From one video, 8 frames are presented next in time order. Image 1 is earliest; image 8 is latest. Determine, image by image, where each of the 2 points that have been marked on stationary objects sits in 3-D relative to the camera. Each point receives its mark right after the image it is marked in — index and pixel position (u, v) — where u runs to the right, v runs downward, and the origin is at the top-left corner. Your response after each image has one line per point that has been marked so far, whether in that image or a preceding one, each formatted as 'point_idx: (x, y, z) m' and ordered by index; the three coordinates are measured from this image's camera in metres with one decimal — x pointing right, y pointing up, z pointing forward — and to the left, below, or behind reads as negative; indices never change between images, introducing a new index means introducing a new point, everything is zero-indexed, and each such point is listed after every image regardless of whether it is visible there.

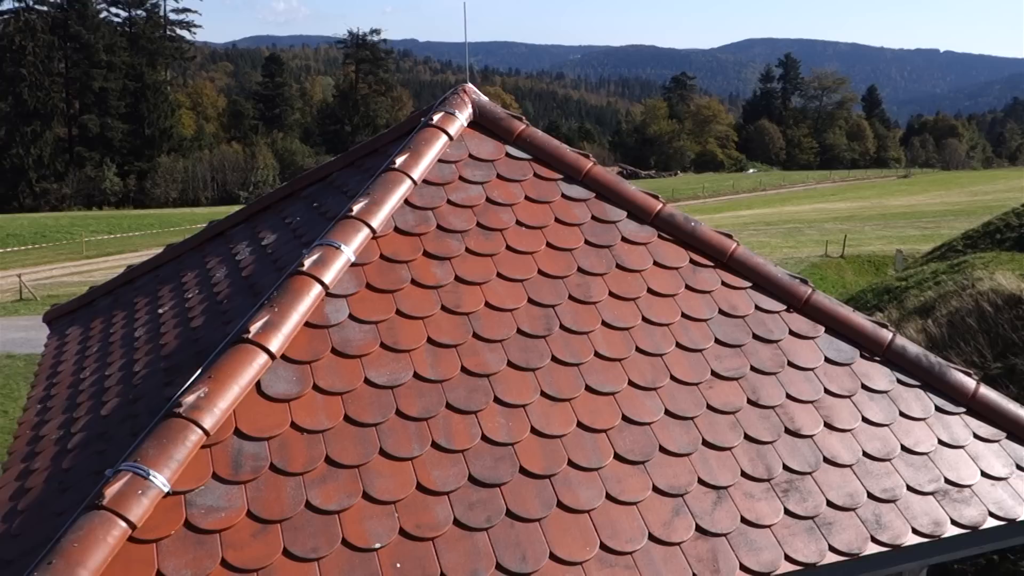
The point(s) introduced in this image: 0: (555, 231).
0: (+0.2, +0.2, +2.7) m
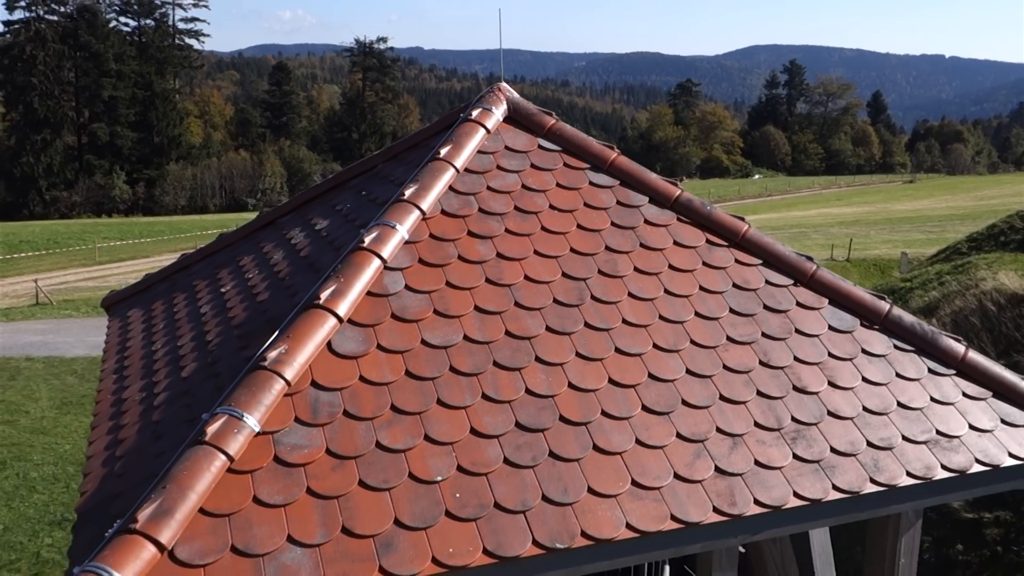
0: (+0.3, +0.3, +3.0) m
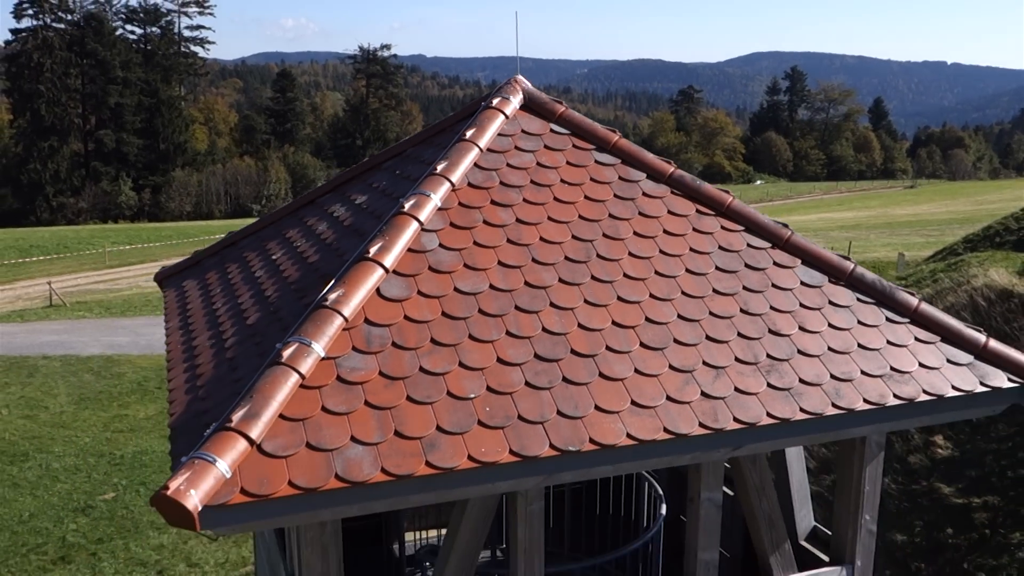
0: (+0.3, +0.4, +3.4) m
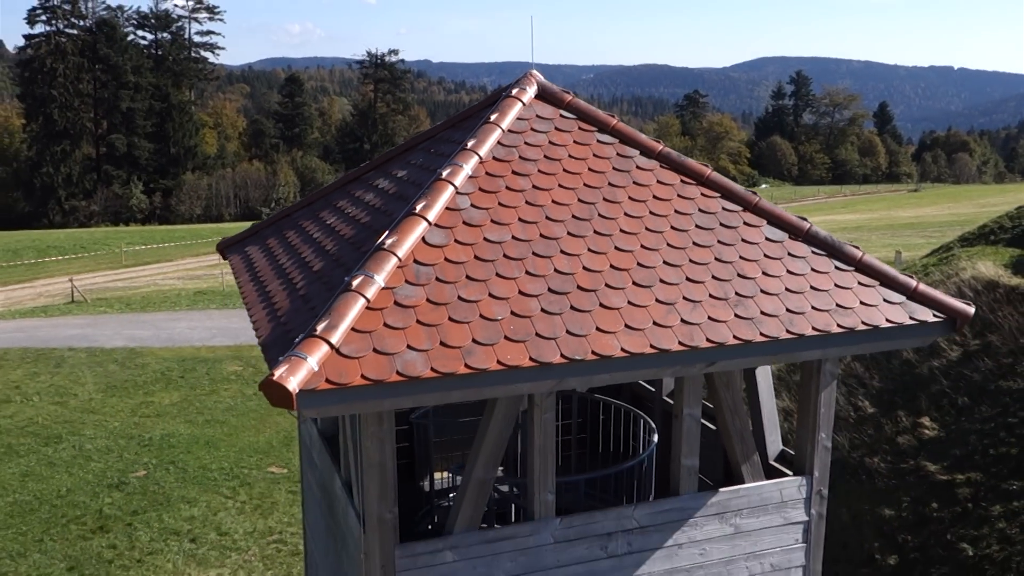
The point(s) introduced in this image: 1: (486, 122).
0: (+0.4, +0.7, +4.1) m
1: (-0.1, +0.9, +4.1) m
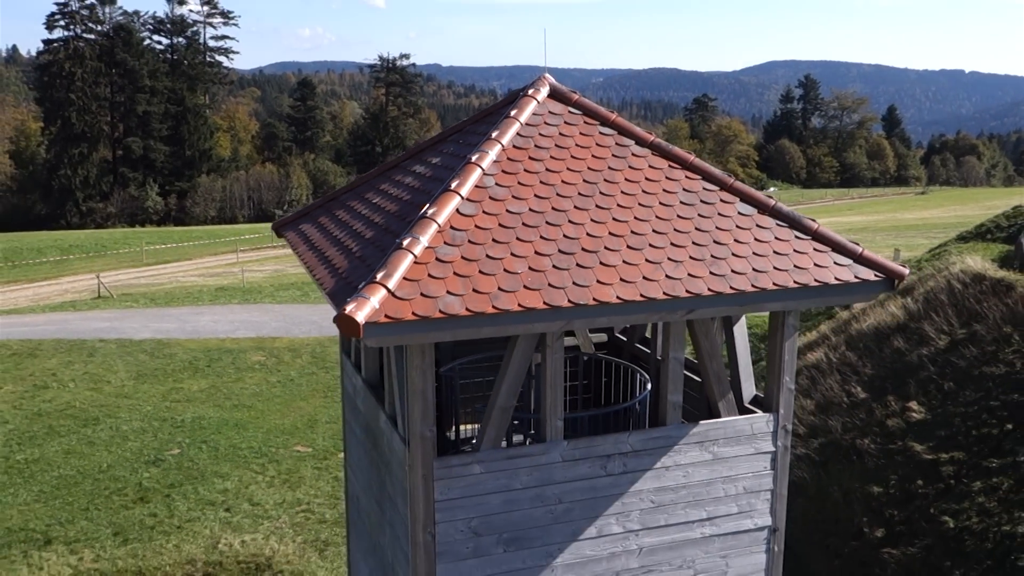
0: (+0.5, +0.9, +4.9) m
1: (0.0, +1.1, +5.0) m
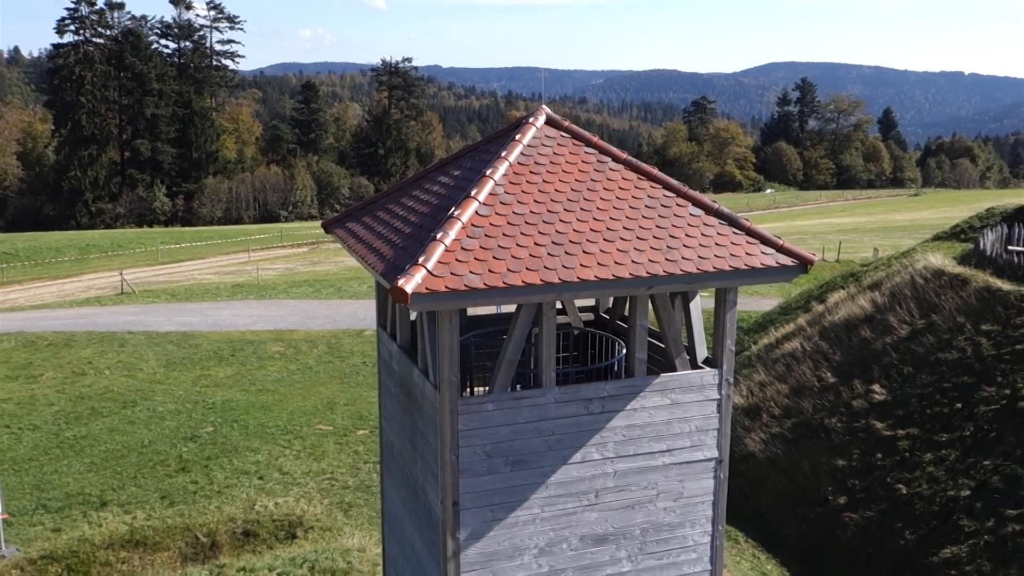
0: (+0.6, +1.0, +6.3) m
1: (0.0, +1.2, +6.4) m
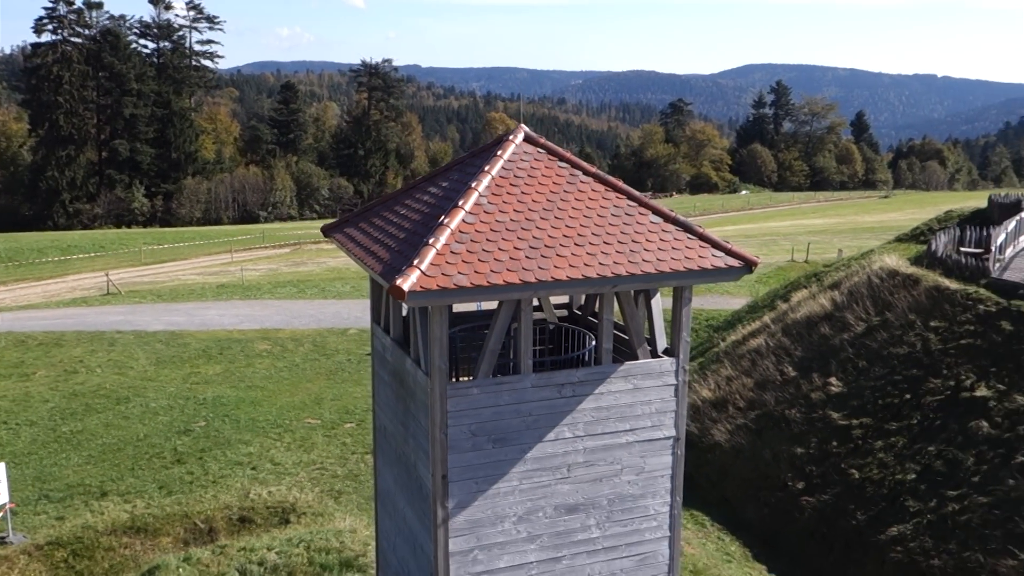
0: (+0.4, +1.0, +7.1) m
1: (-0.2, +1.2, +7.2) m
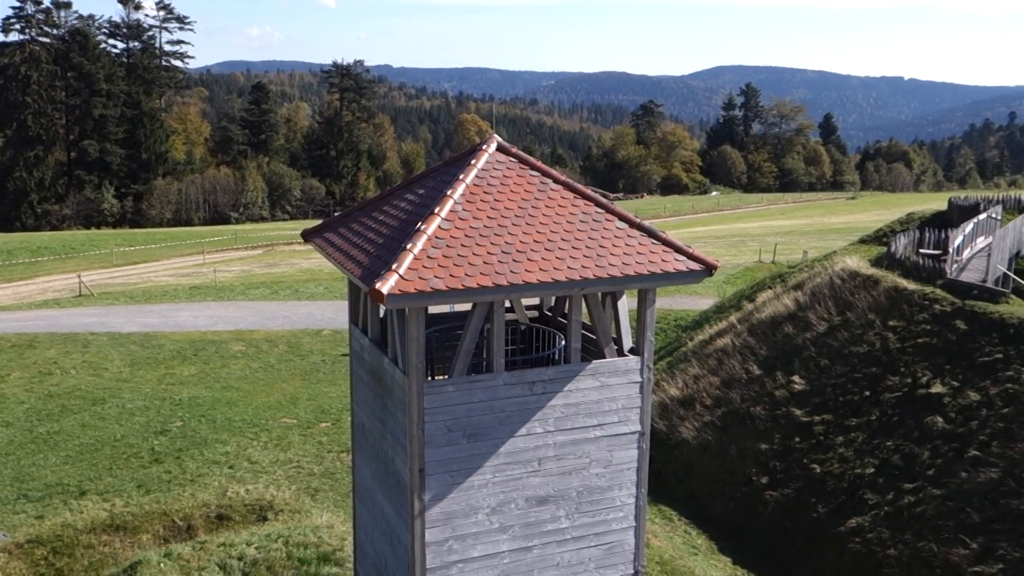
0: (+0.1, +1.0, +7.5) m
1: (-0.4, +1.2, +7.5) m
